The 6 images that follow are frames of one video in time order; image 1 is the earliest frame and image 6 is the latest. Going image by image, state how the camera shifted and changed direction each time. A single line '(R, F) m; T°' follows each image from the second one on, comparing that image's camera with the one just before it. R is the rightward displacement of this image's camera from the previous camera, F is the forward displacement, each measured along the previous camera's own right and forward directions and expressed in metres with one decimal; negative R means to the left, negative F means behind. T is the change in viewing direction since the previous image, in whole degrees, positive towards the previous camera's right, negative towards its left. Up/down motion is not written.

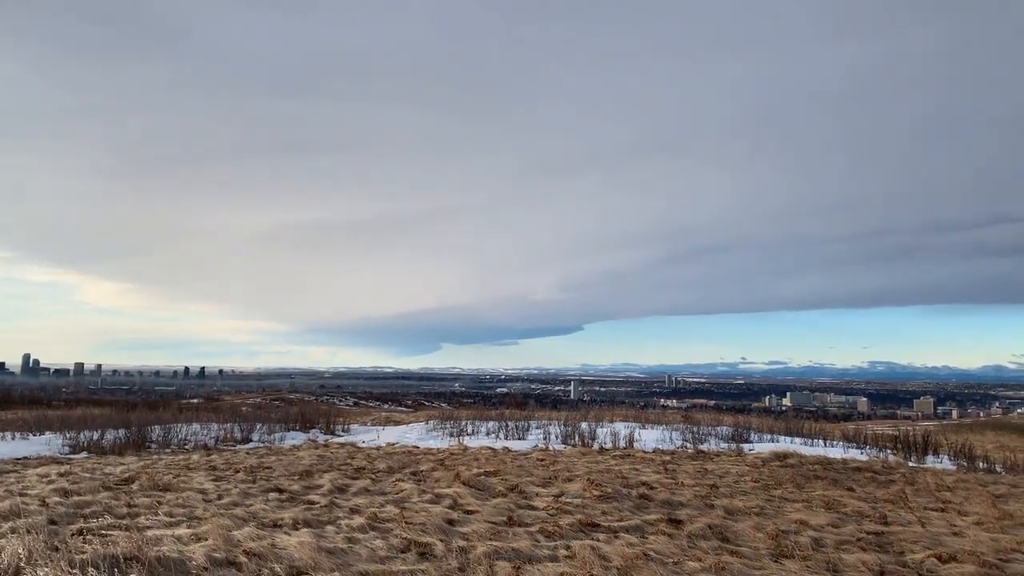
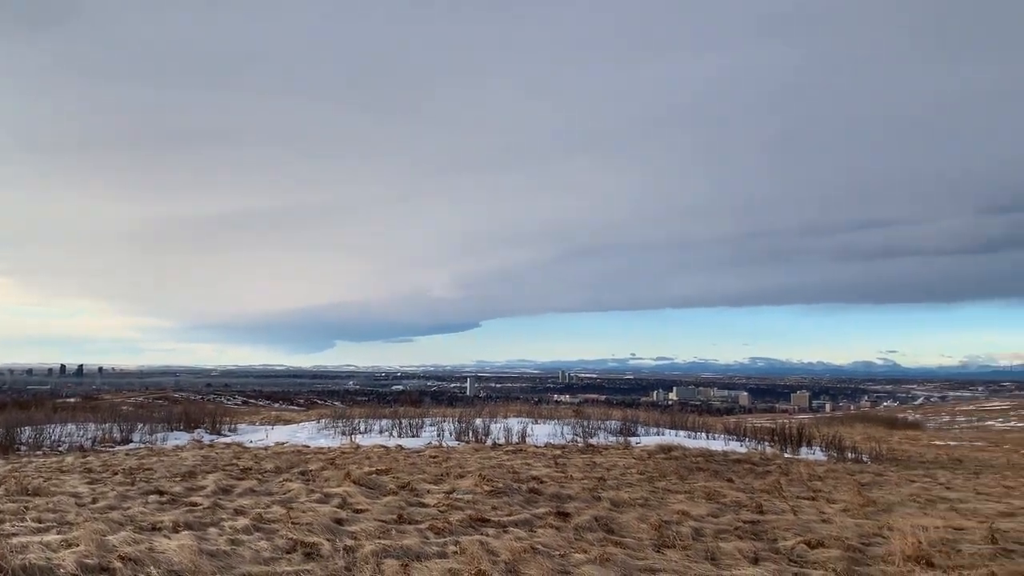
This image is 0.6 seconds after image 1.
(+1.3, -0.1) m; +6°
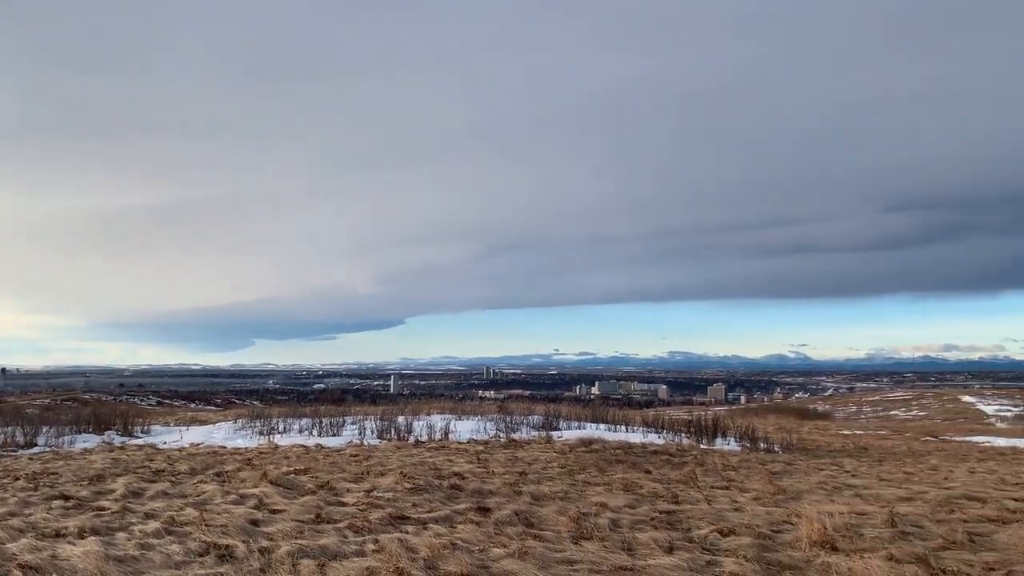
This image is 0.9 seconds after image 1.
(+1.2, -0.1) m; +4°
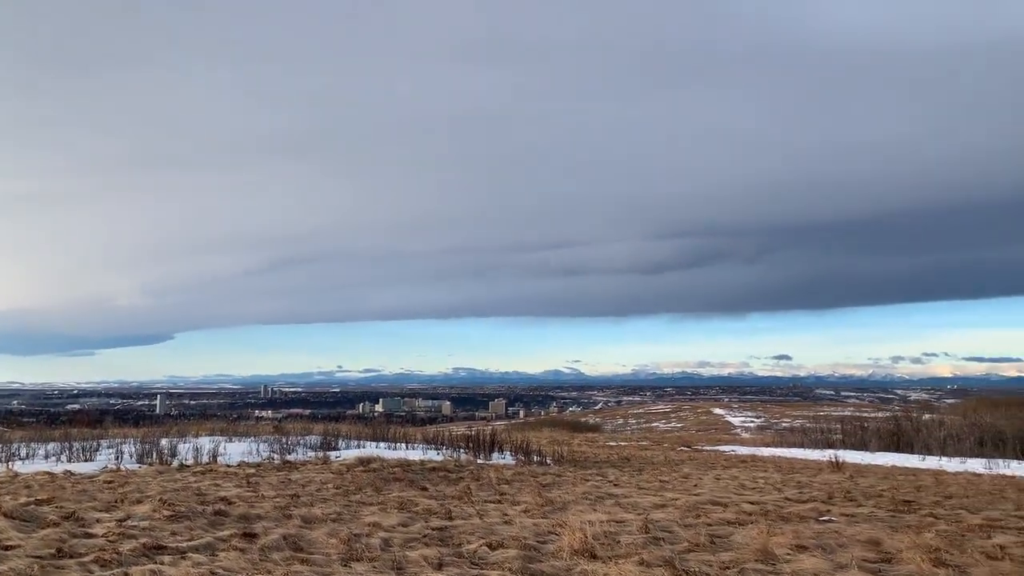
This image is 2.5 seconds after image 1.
(+3.3, -0.4) m; +11°
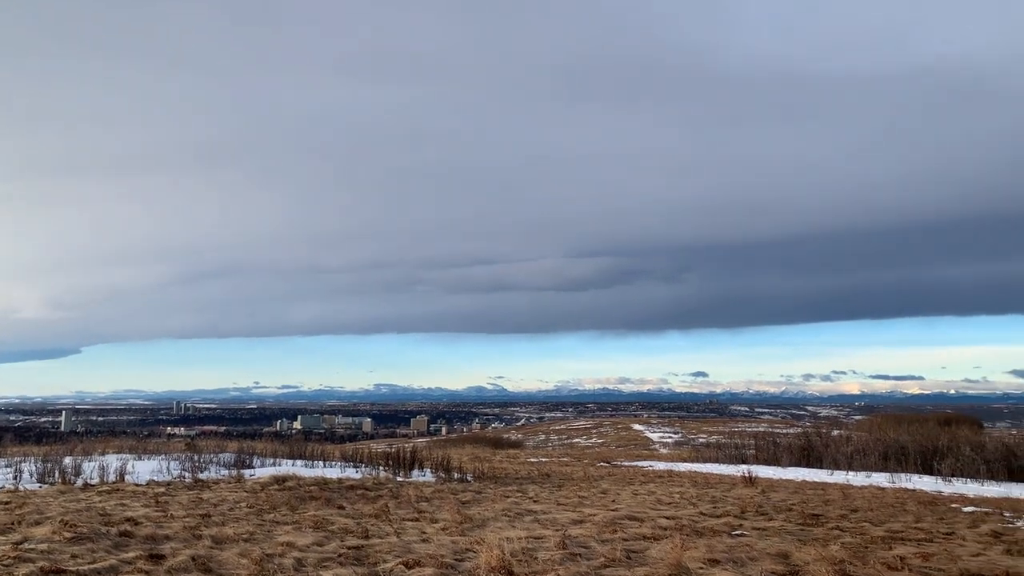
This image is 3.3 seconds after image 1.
(+1.2, -0.1) m; +4°
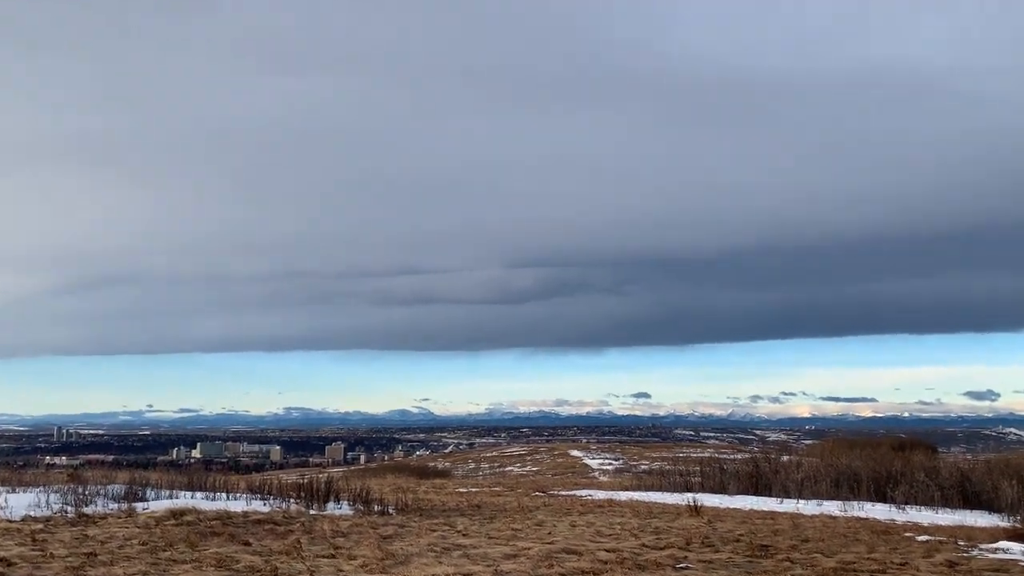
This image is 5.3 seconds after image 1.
(+1.4, +1.8) m; +3°
